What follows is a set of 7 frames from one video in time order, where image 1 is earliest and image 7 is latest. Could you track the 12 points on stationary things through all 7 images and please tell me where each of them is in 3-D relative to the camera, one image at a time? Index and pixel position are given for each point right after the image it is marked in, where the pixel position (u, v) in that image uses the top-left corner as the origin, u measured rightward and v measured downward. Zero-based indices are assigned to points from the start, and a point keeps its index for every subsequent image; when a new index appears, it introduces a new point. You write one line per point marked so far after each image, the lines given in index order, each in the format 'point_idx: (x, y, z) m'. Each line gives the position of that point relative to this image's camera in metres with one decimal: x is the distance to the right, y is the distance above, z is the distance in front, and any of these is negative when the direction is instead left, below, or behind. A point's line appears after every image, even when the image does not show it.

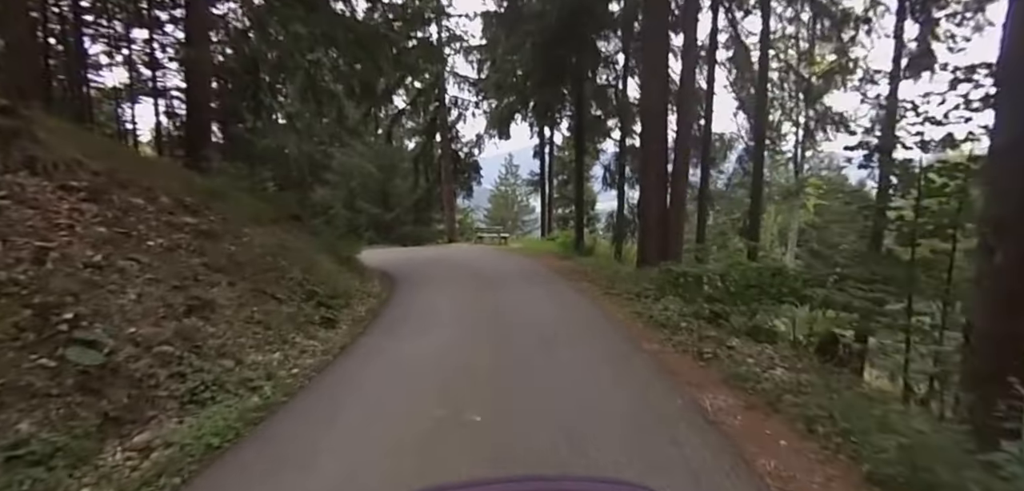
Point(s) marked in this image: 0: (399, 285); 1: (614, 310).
0: (-2.3, -0.8, +12.3) m
1: (+1.3, -0.8, +7.9) m
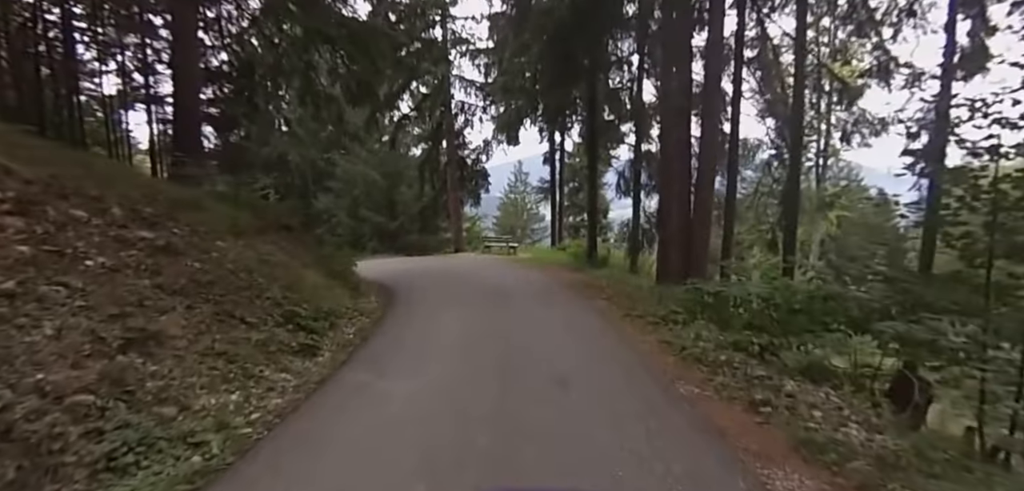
0: (-2.1, -1.0, +11.3) m
1: (+1.4, -1.0, +6.9) m
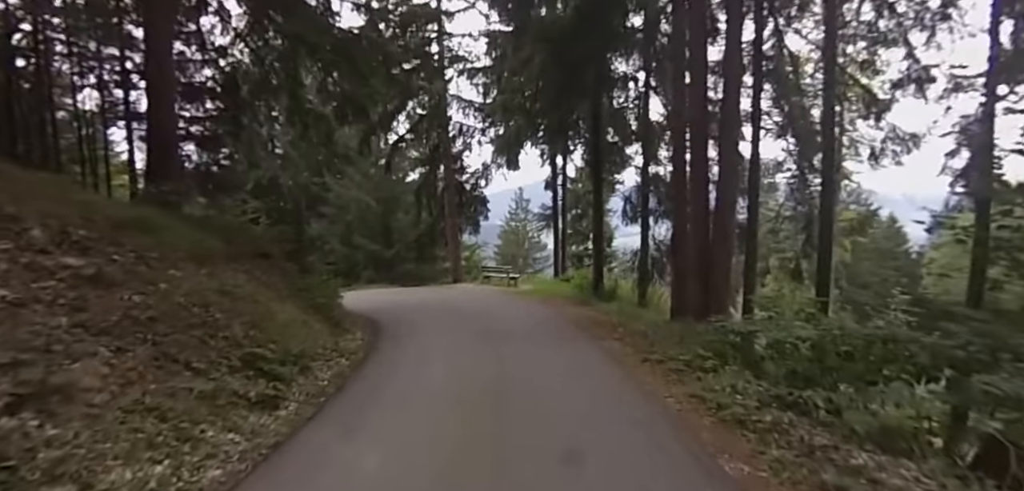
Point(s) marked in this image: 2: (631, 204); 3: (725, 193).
0: (-2.1, -1.5, +10.2) m
1: (+1.4, -1.3, +5.8) m
2: (+3.6, +1.2, +18.8) m
3: (+3.5, +0.7, +10.2) m
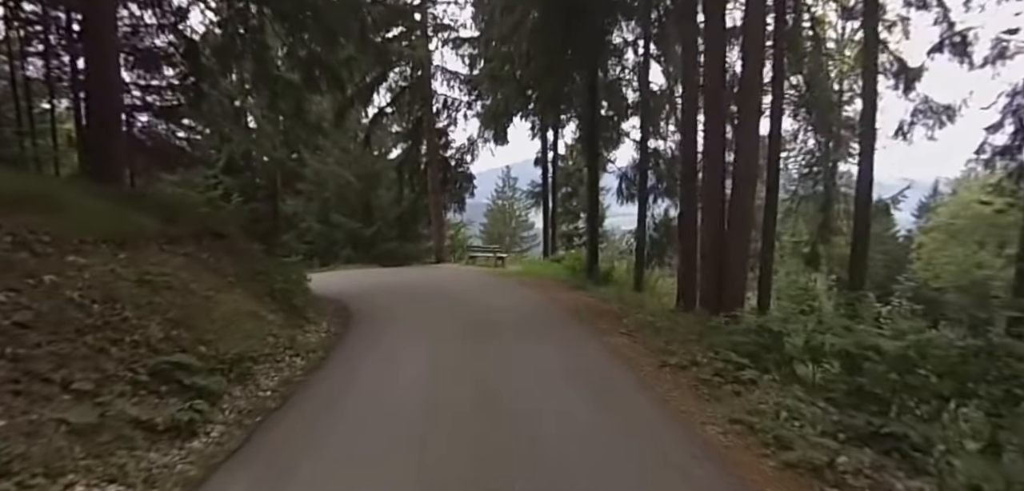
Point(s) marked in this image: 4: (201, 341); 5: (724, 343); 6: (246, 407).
0: (-2.3, -1.2, +8.9) m
1: (+1.3, -1.2, +4.6) m
2: (+3.2, +1.8, +17.5) m
3: (+3.3, +1.0, +9.0) m
4: (-2.8, -0.9, +5.6) m
5: (+2.1, -1.0, +6.2) m
6: (-2.1, -1.3, +5.0) m
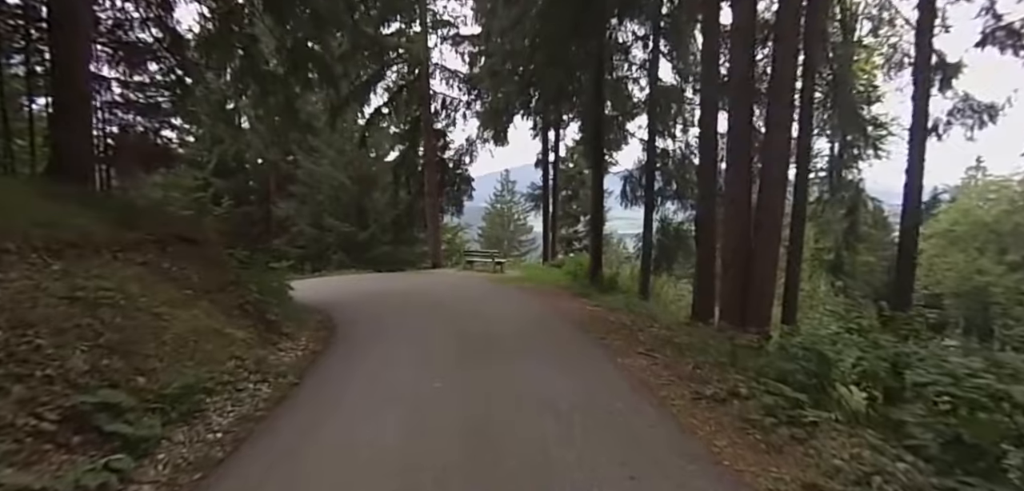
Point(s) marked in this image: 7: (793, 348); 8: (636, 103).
0: (-2.3, -1.3, +8.0) m
1: (+1.3, -1.2, +3.6) m
2: (+3.2, +1.7, +16.6) m
3: (+3.3, +0.9, +8.0) m
4: (-2.8, -0.9, +4.6) m
5: (+2.1, -1.0, +5.2) m
6: (-2.1, -1.4, +4.0) m
7: (+2.5, -0.9, +5.6) m
8: (+3.0, +3.5, +15.3) m
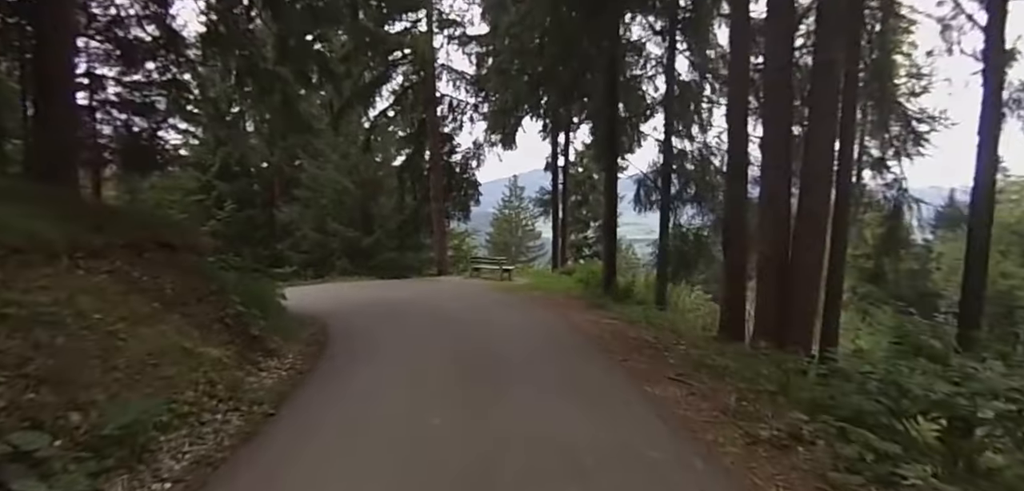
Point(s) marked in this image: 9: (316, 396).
0: (-2.2, -1.4, +7.2) m
1: (+1.4, -1.3, +2.8) m
2: (+3.5, +1.5, +15.7) m
3: (+3.5, +0.8, +7.2) m
4: (-2.7, -1.0, +3.8) m
5: (+2.2, -1.1, +4.4) m
6: (-2.0, -1.4, +3.2) m
7: (+2.6, -1.0, +4.7) m
8: (+3.2, +3.3, +14.4) m
9: (-1.8, -1.4, +5.7) m
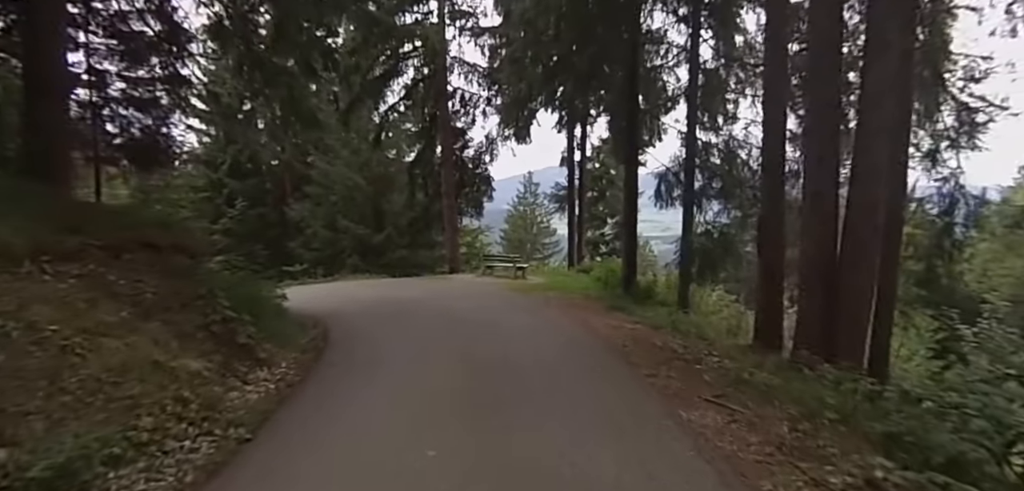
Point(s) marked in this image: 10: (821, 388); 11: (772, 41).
0: (-2.0, -1.4, +6.5) m
1: (+1.4, -1.3, +2.0) m
2: (+3.8, +1.5, +14.9) m
3: (+3.6, +0.8, +6.4) m
4: (-2.6, -1.0, +3.2) m
5: (+2.3, -1.1, +3.6) m
6: (-2.0, -1.4, +2.5) m
7: (+2.7, -1.0, +3.9) m
8: (+3.6, +3.4, +13.6) m
9: (-1.7, -1.4, +5.1) m
10: (+2.4, -1.1, +4.9) m
11: (+3.2, +2.5, +7.7) m
